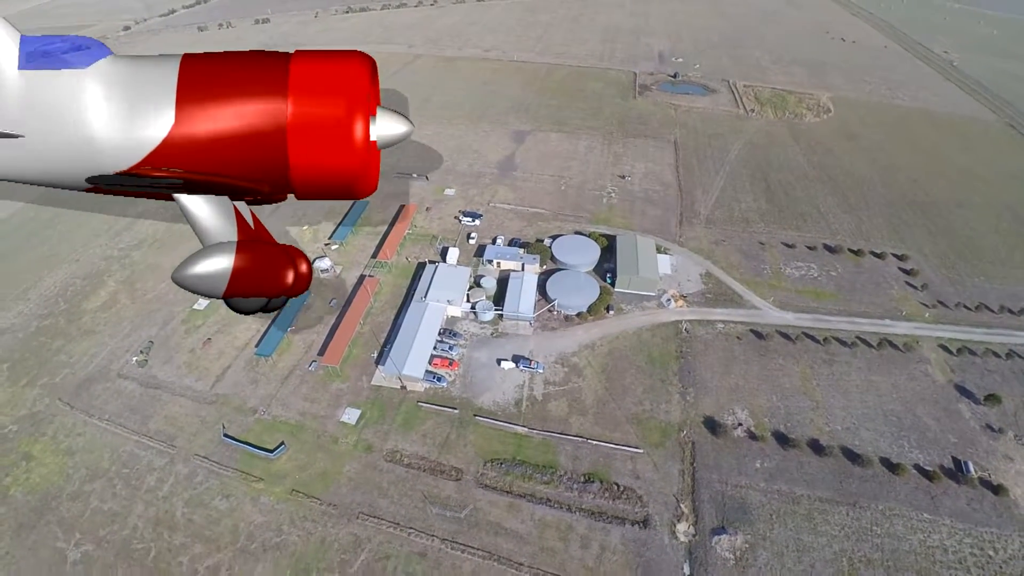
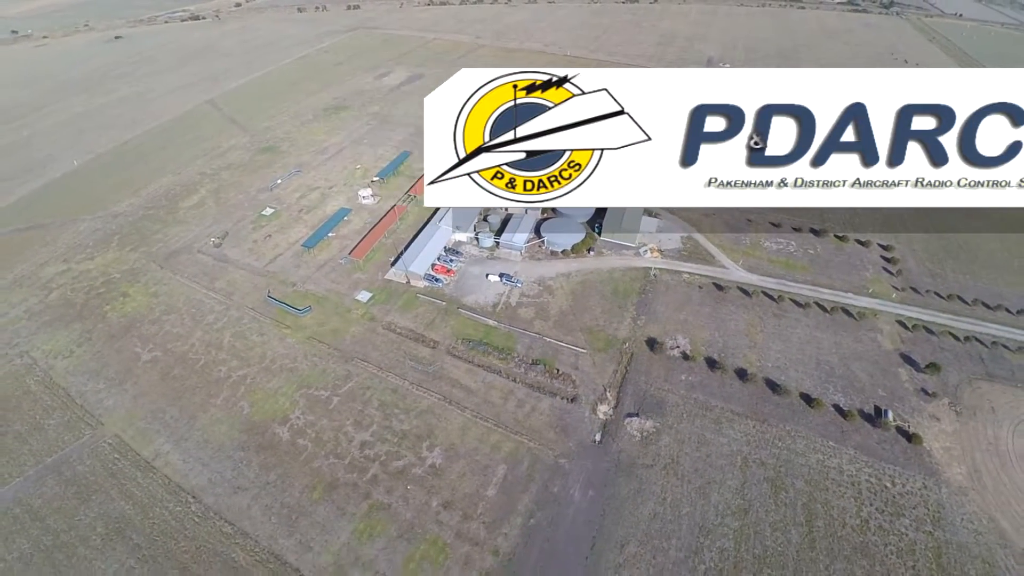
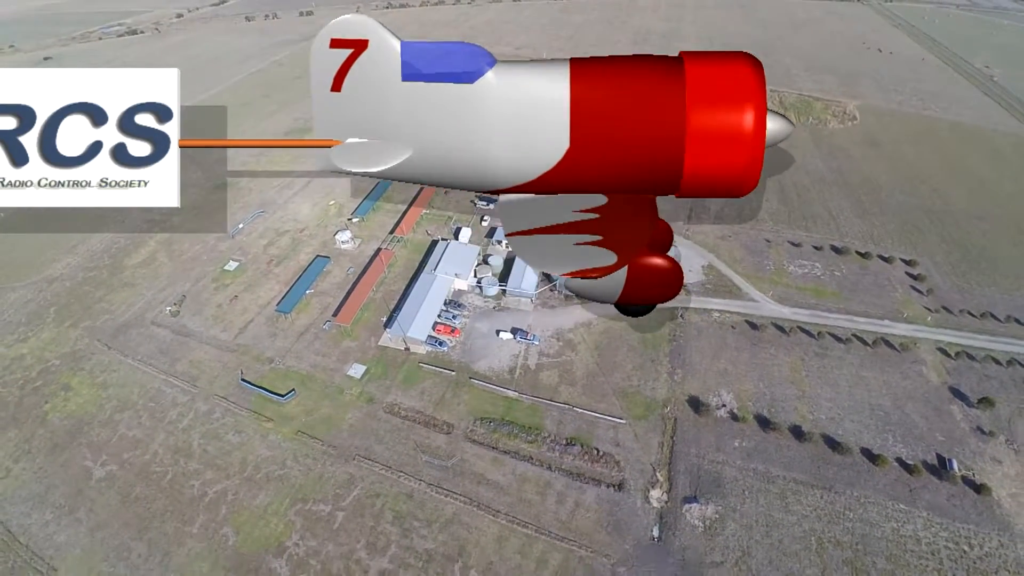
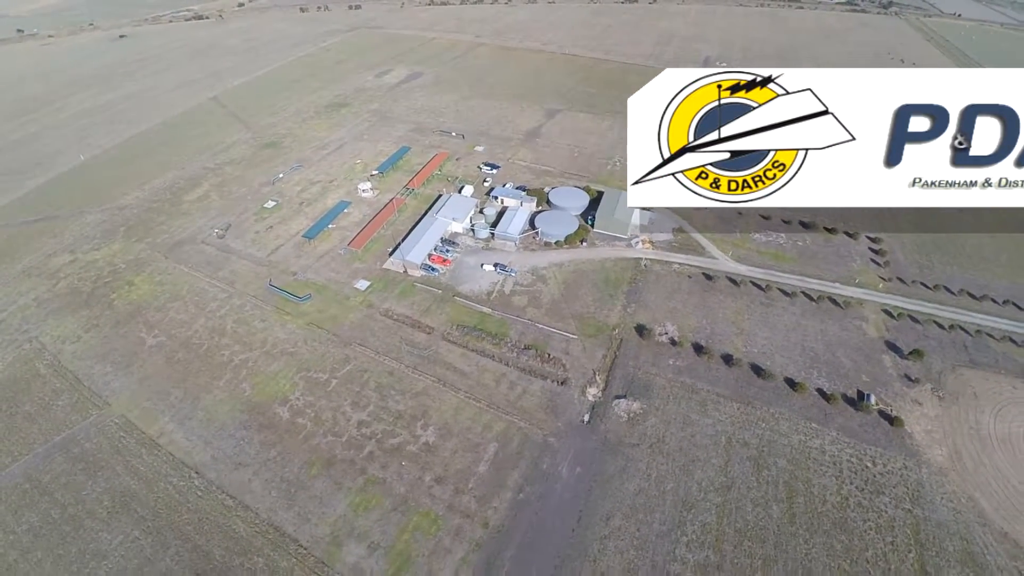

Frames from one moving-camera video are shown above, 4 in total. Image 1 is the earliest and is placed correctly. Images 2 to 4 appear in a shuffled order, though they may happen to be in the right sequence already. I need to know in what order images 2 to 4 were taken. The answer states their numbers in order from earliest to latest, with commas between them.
3, 2, 4
